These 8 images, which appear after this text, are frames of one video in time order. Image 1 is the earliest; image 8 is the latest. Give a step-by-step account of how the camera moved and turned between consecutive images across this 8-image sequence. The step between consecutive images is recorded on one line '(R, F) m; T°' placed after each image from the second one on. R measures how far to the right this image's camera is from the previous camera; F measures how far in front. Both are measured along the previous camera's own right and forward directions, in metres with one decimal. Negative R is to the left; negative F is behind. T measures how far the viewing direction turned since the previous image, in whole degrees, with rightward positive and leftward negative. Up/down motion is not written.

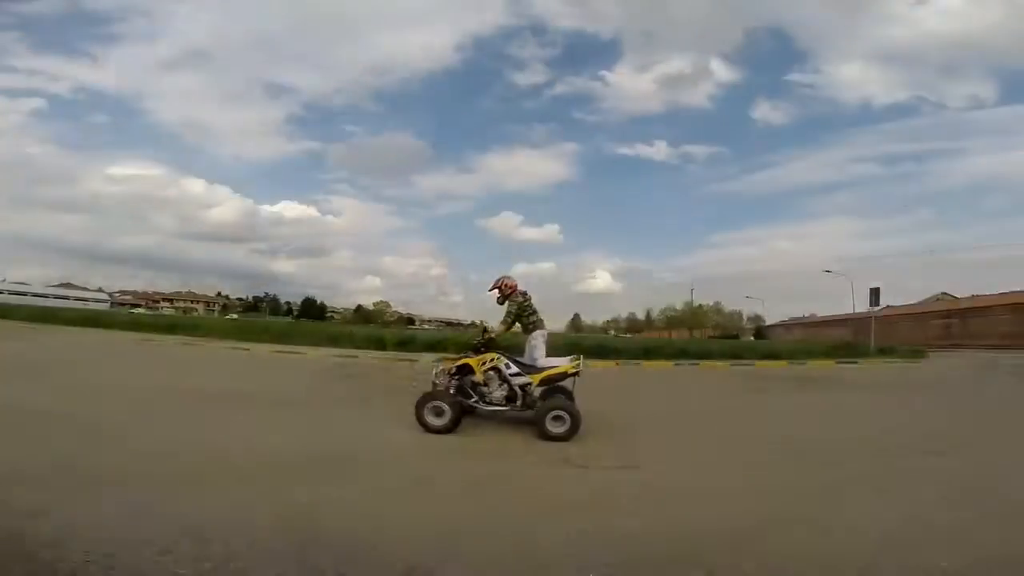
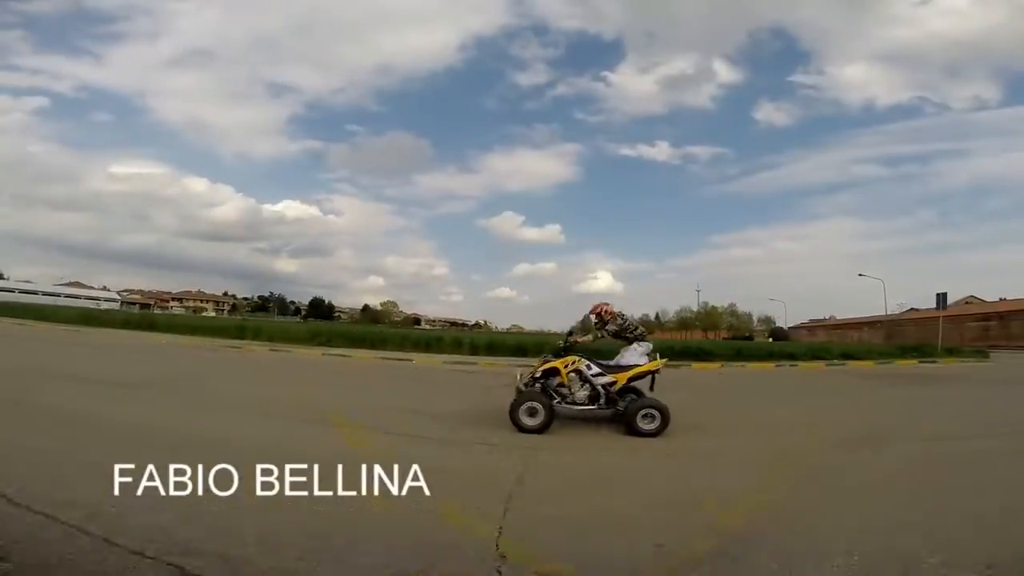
(-0.2, 0.0) m; 0°
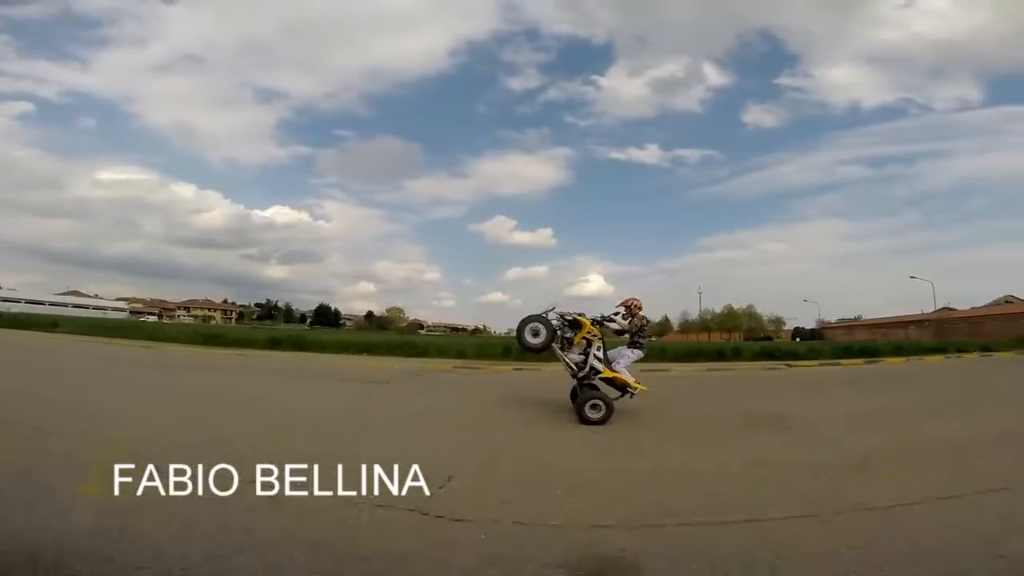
(-0.1, 0.0) m; +1°
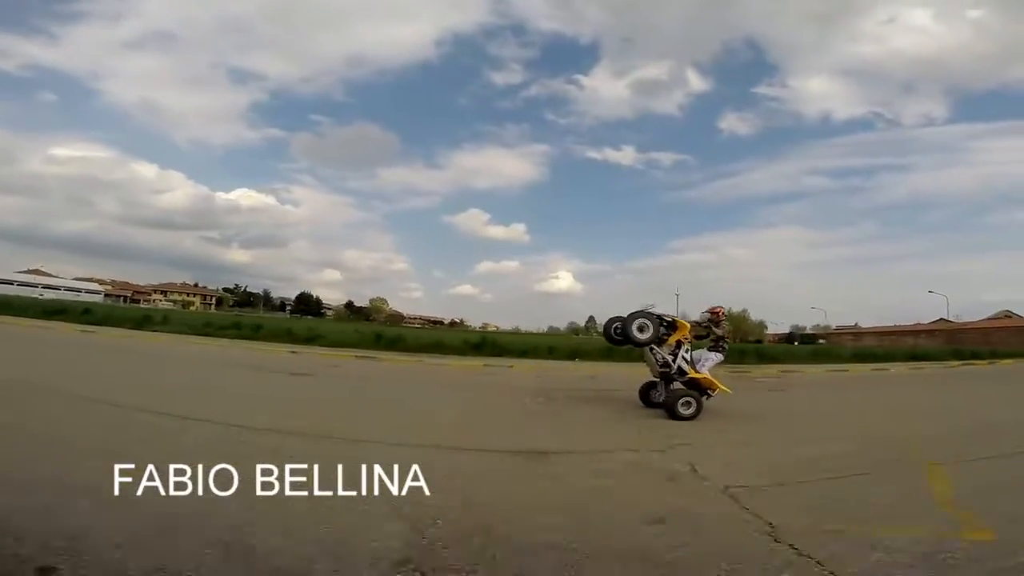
(-0.7, +0.2) m; +3°
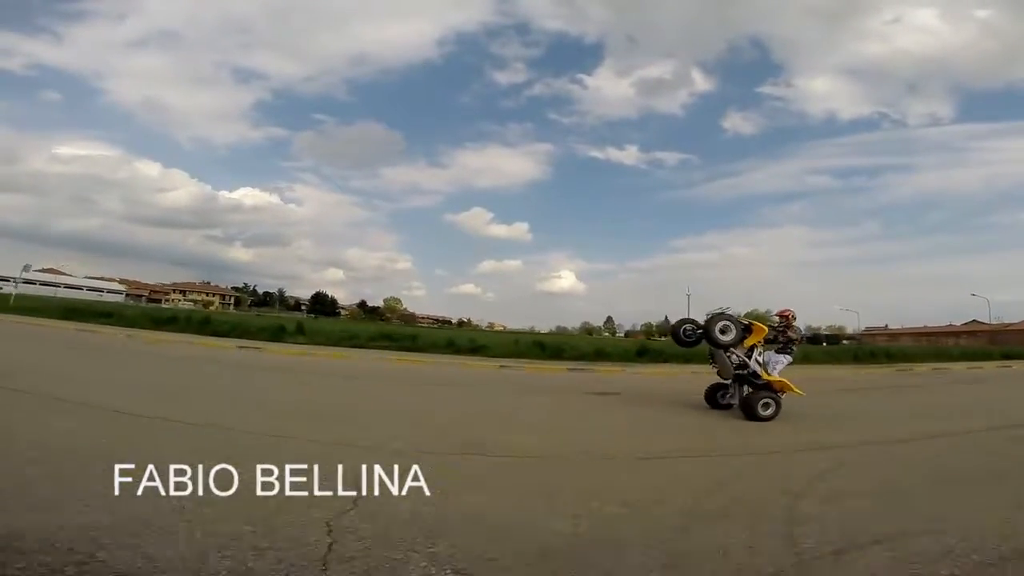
(-0.6, -0.1) m; 0°
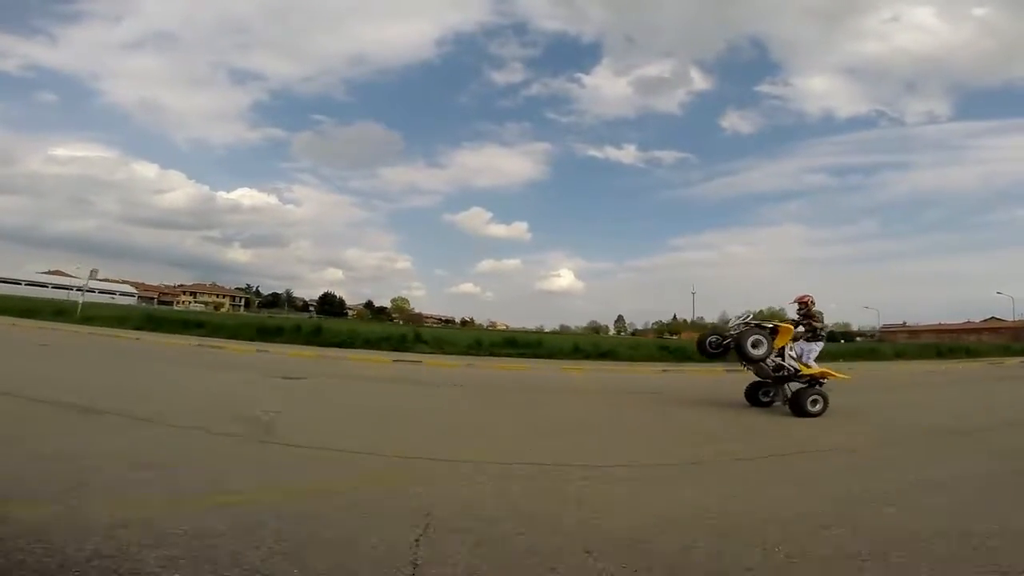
(-0.4, -0.1) m; 0°
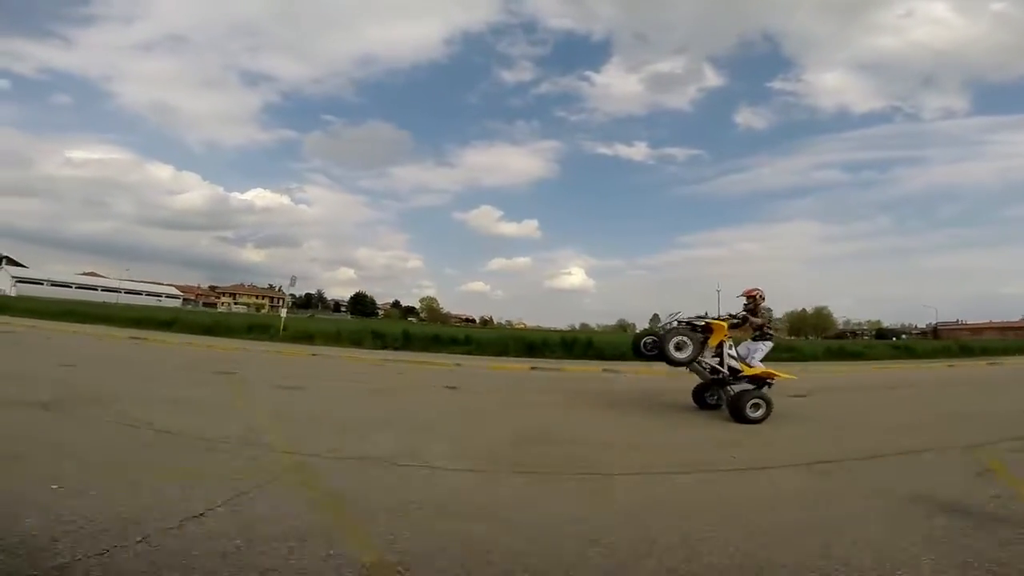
(-0.8, -0.3) m; 0°
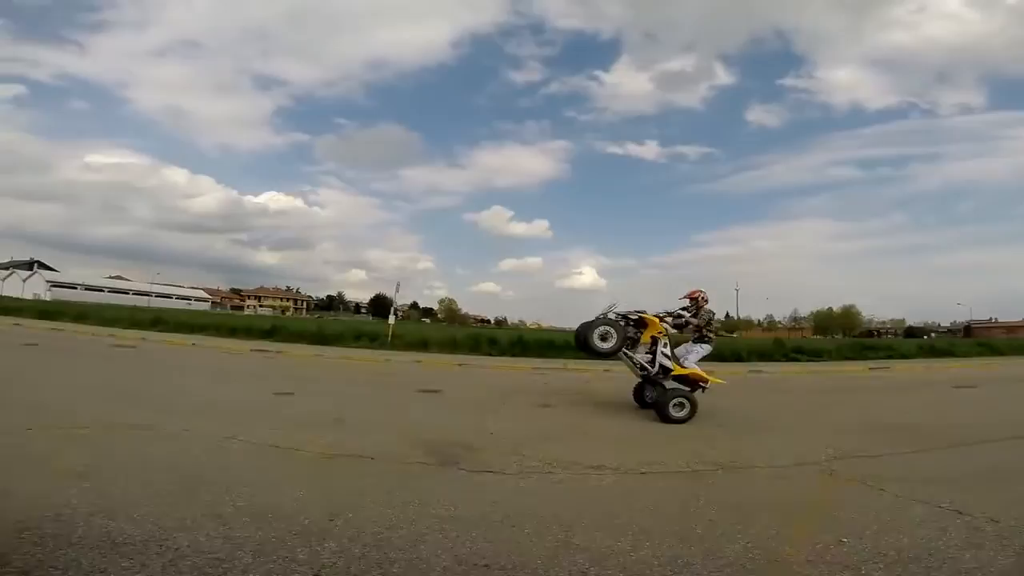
(-0.3, -0.2) m; -1°
